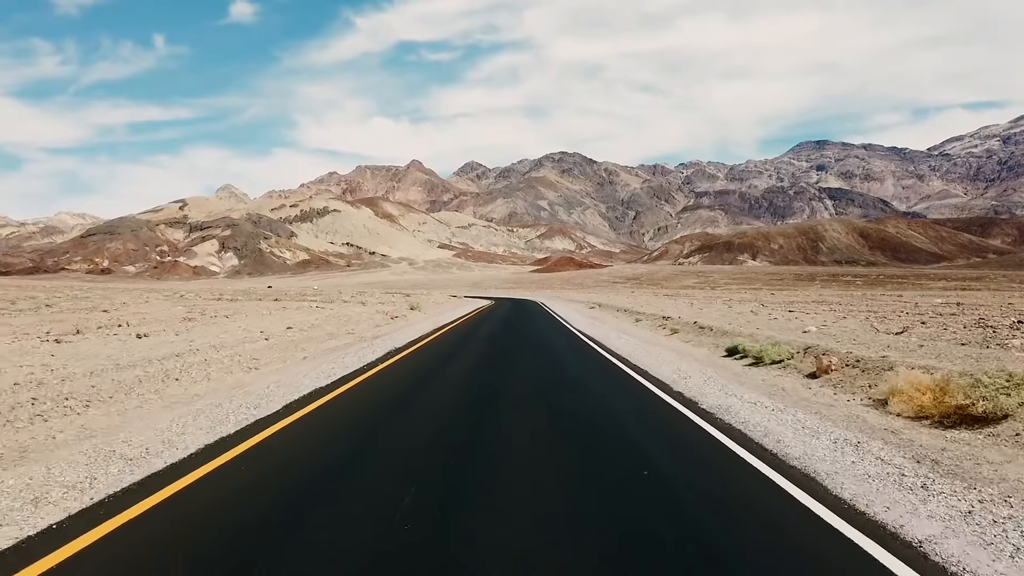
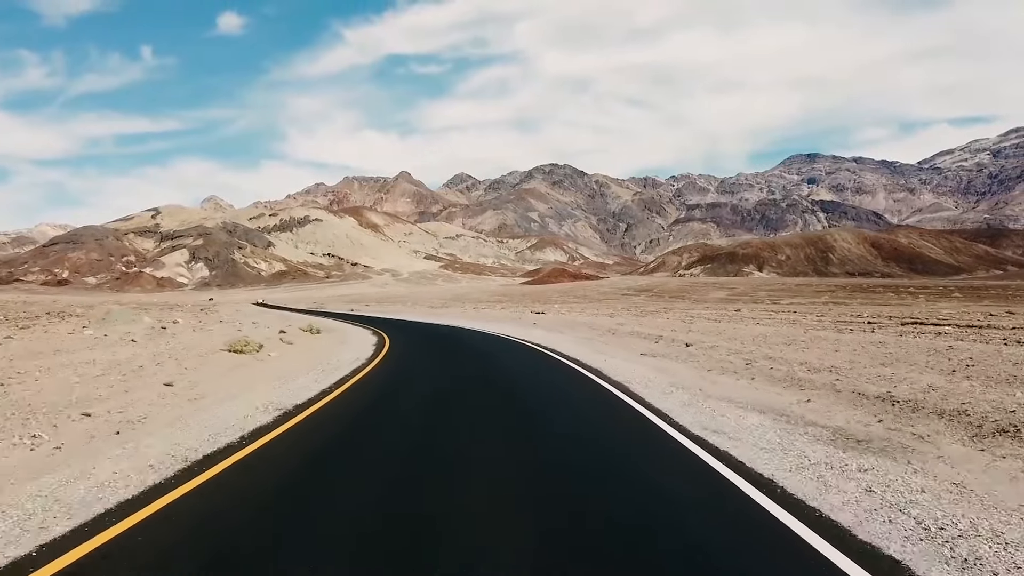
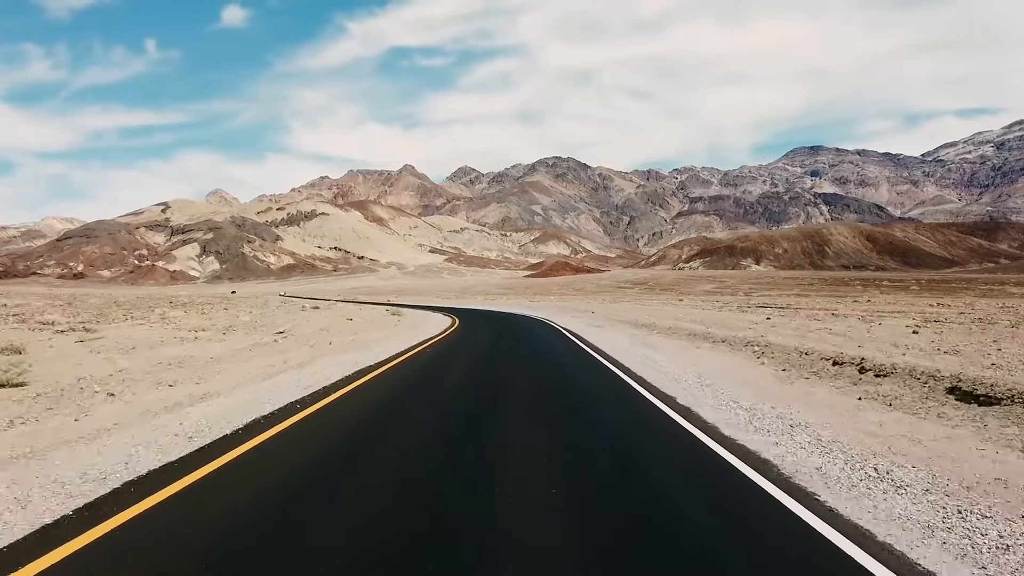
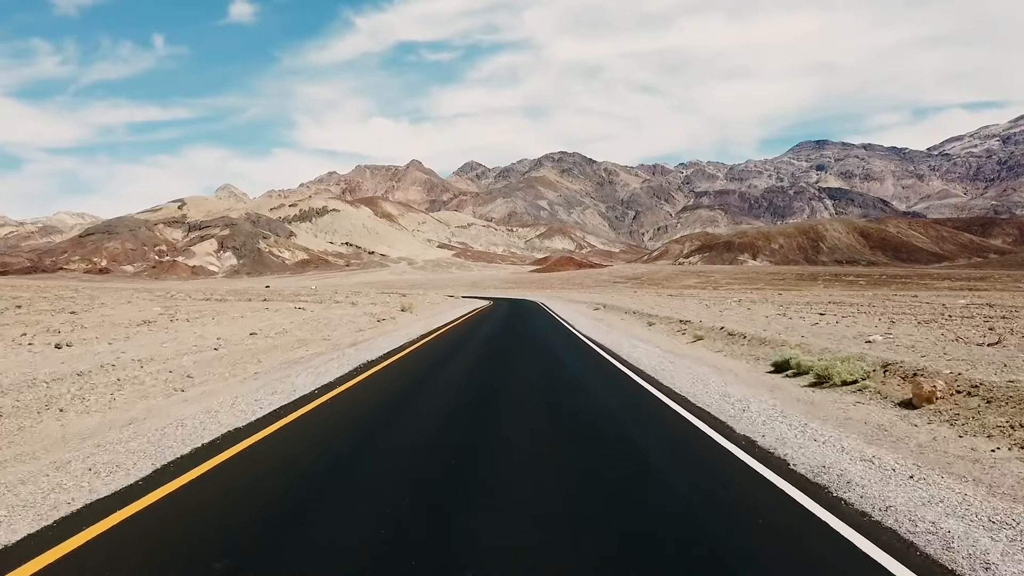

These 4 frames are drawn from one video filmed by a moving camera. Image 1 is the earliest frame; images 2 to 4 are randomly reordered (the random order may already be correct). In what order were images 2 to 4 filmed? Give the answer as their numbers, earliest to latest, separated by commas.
4, 3, 2
